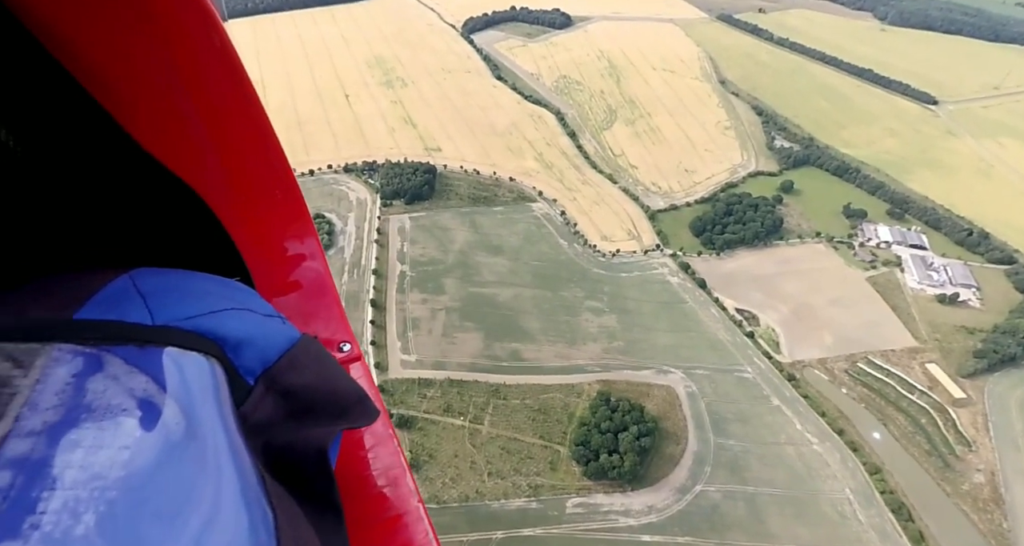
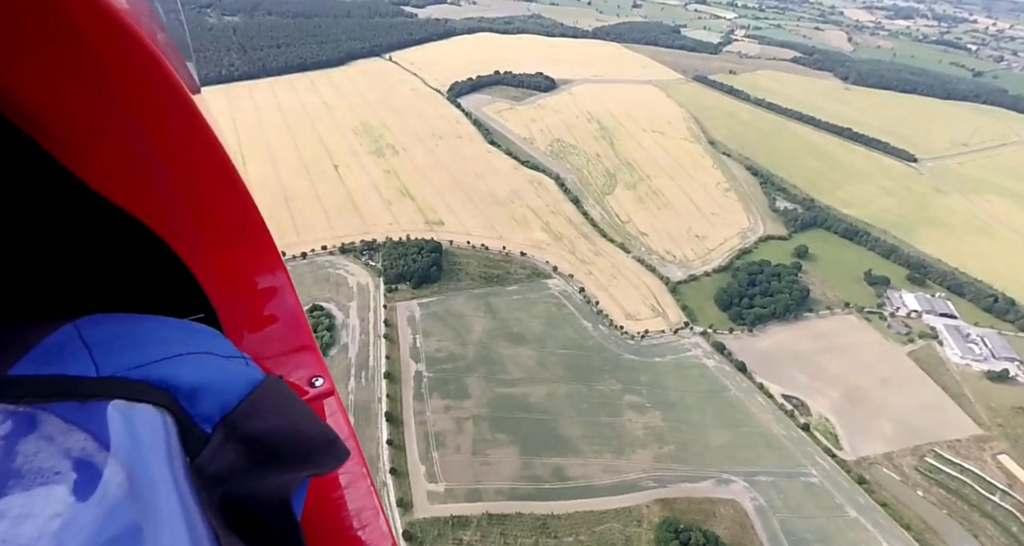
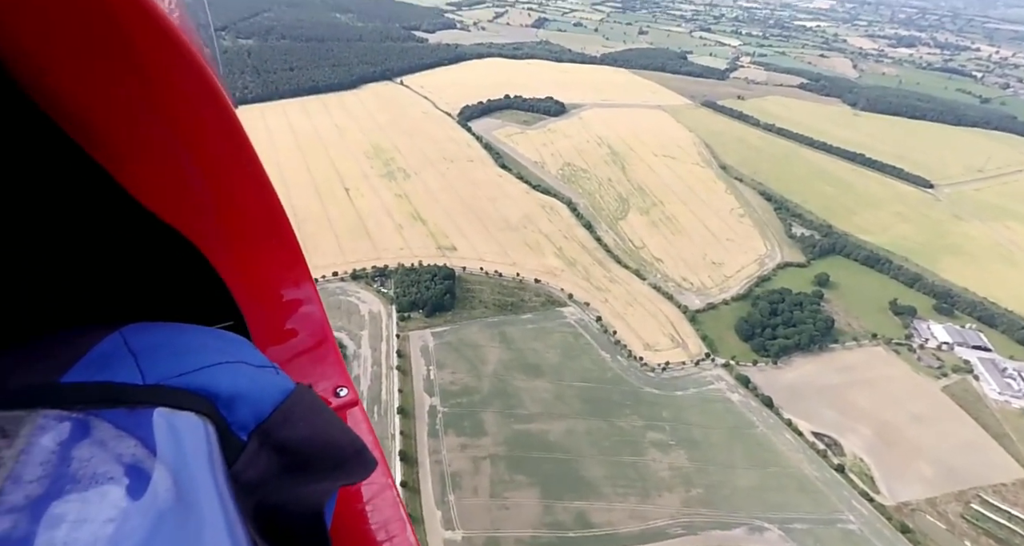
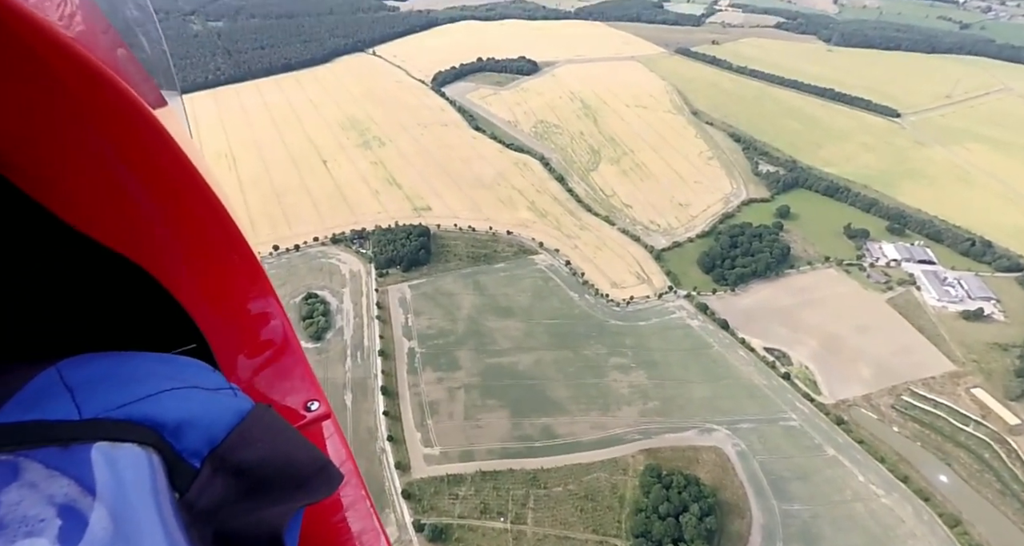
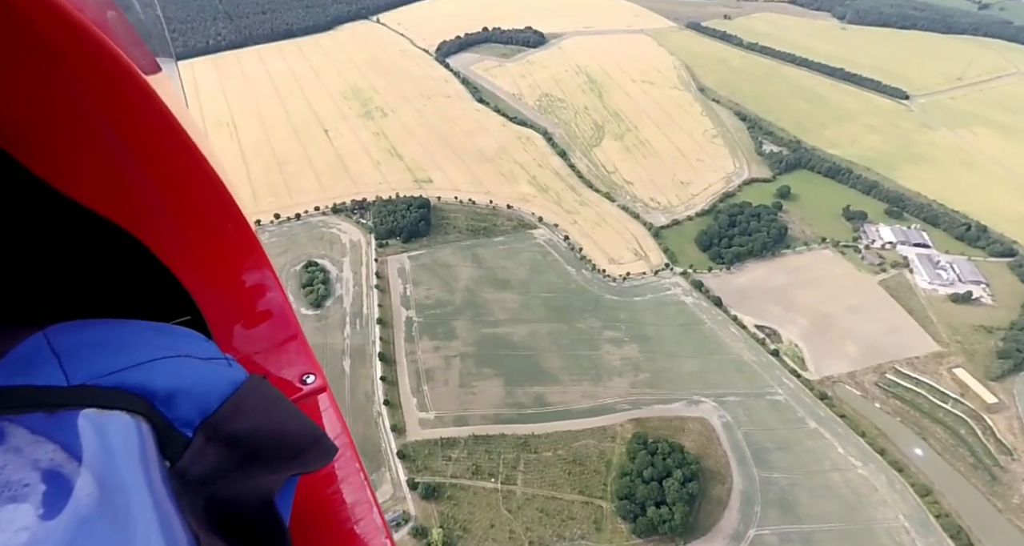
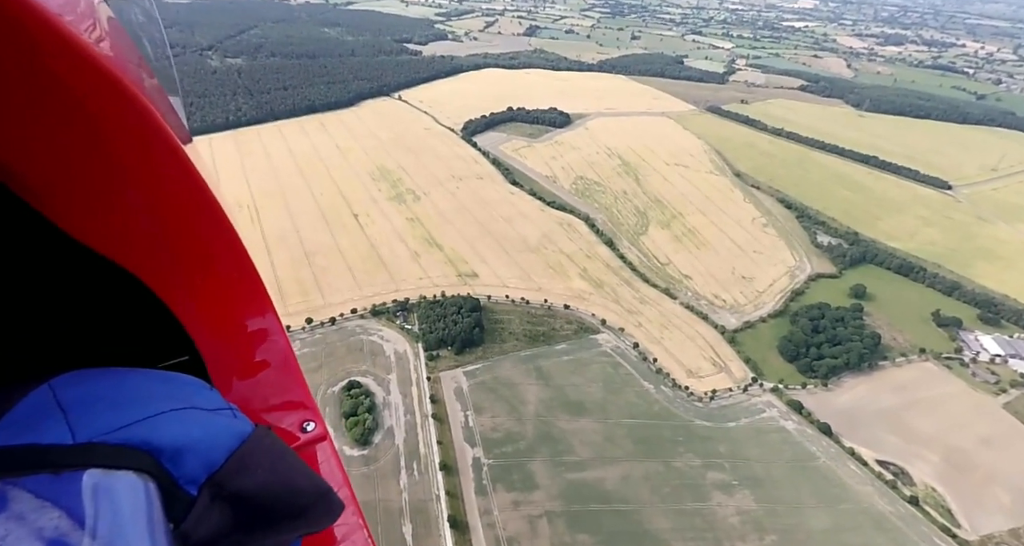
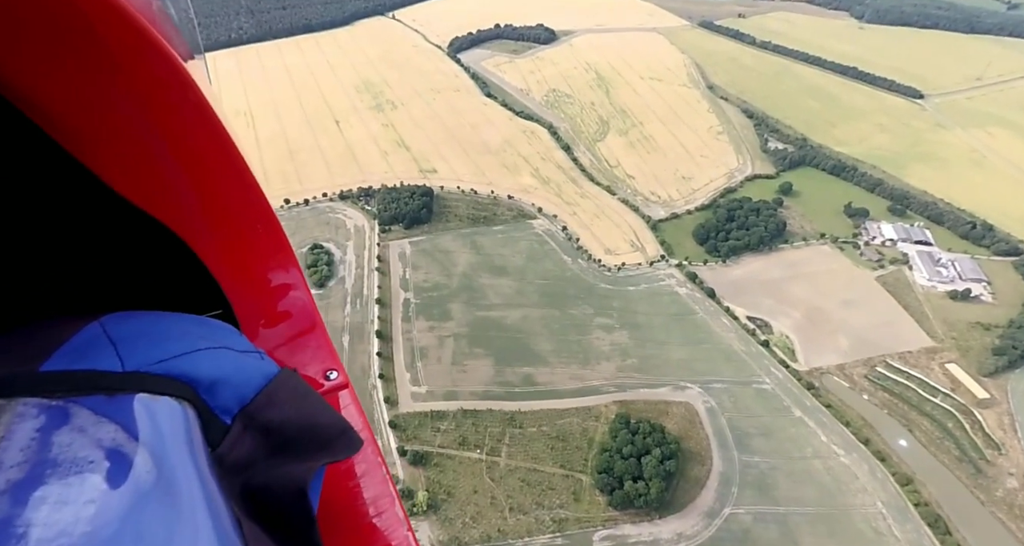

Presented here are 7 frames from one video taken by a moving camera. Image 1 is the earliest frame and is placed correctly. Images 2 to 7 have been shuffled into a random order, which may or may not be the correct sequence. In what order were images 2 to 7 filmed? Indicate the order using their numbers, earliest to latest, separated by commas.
7, 5, 4, 2, 3, 6
